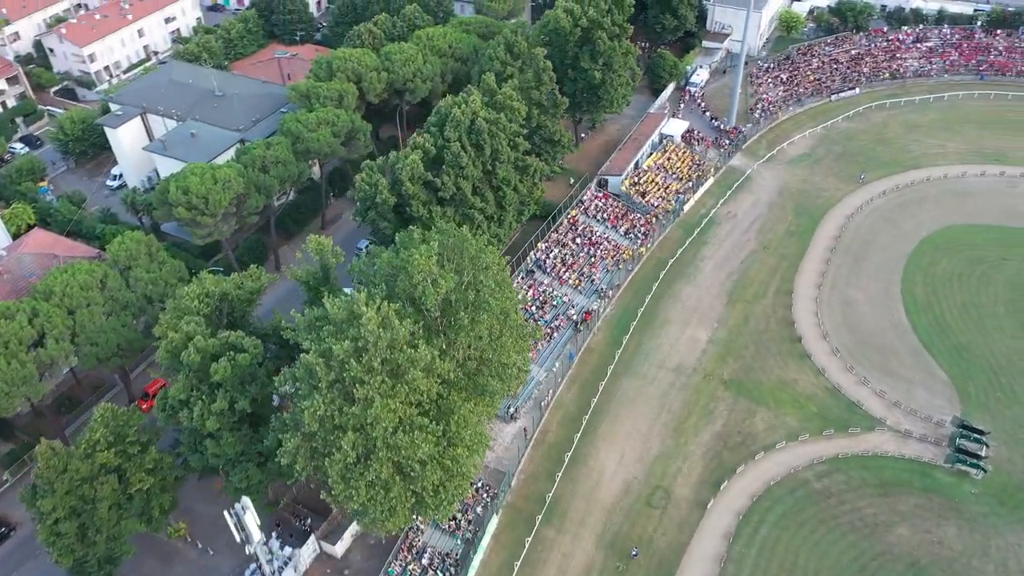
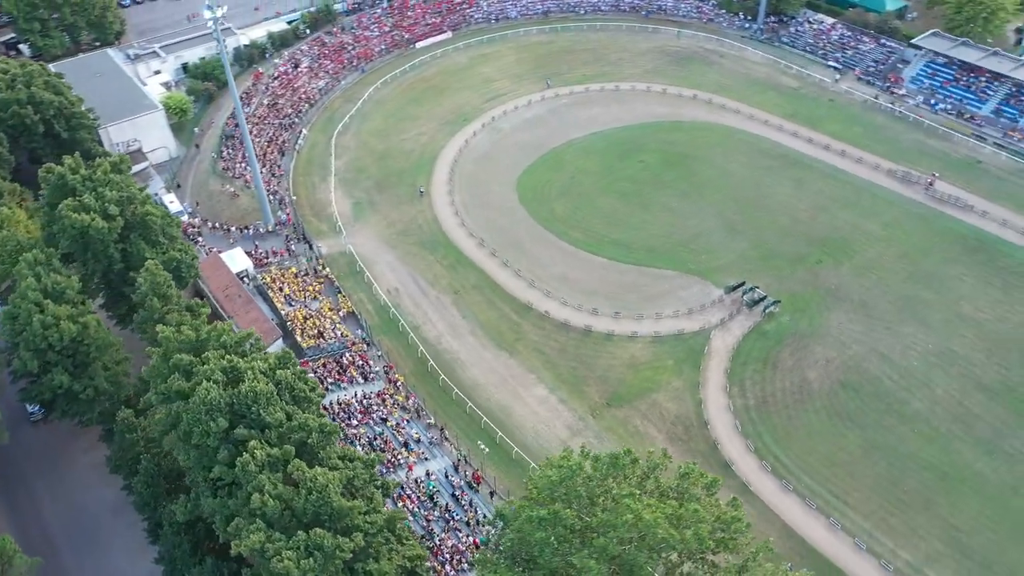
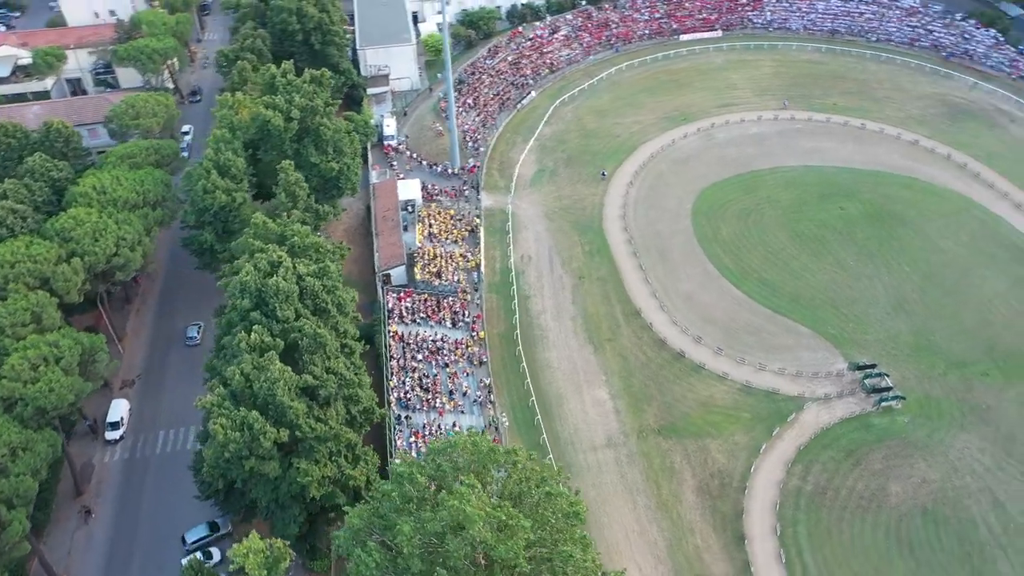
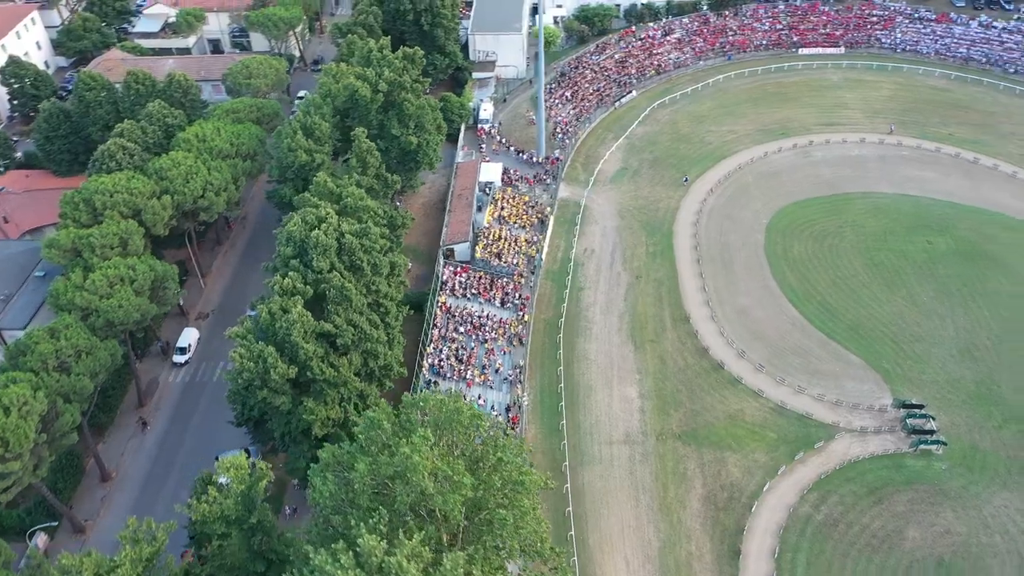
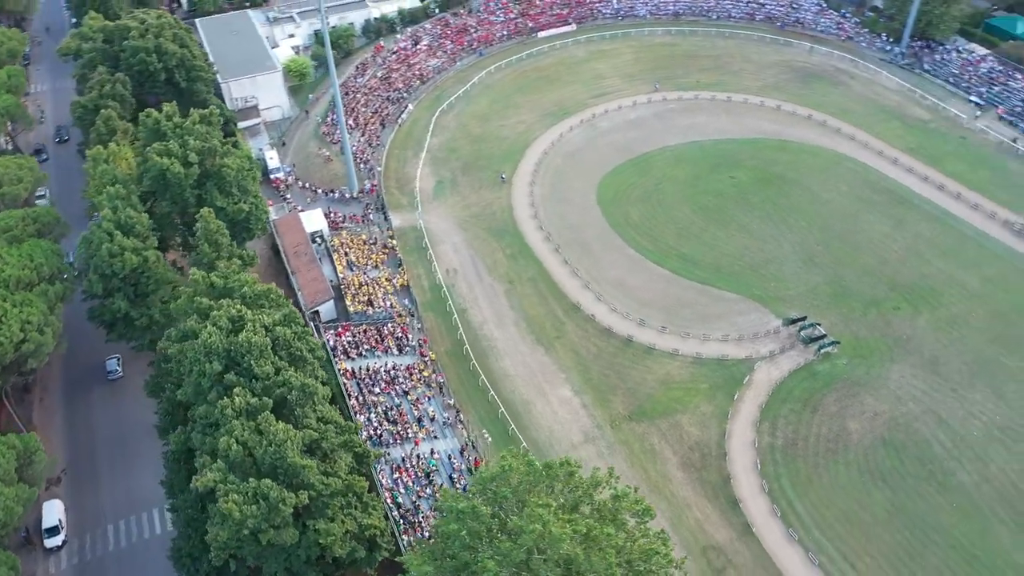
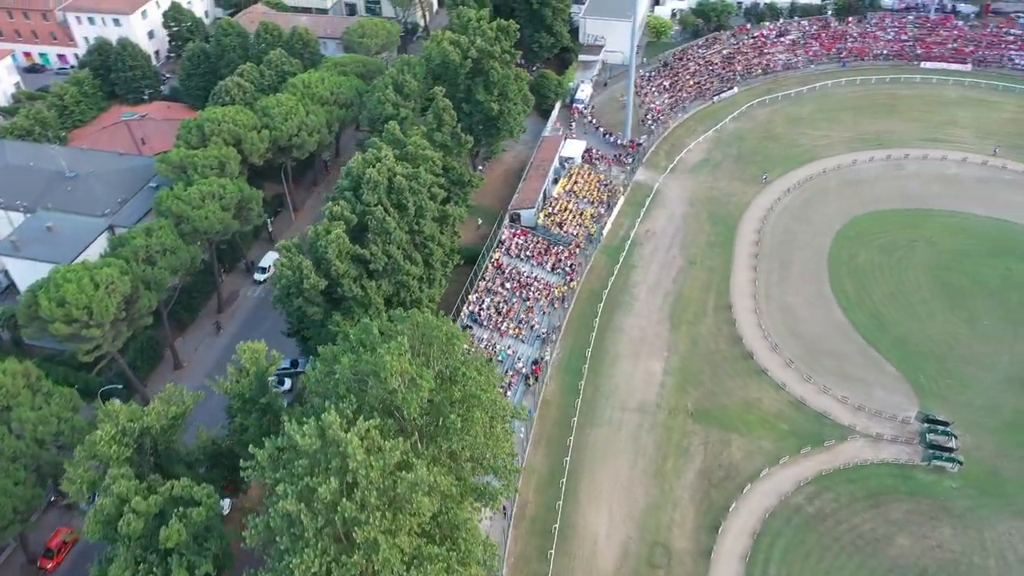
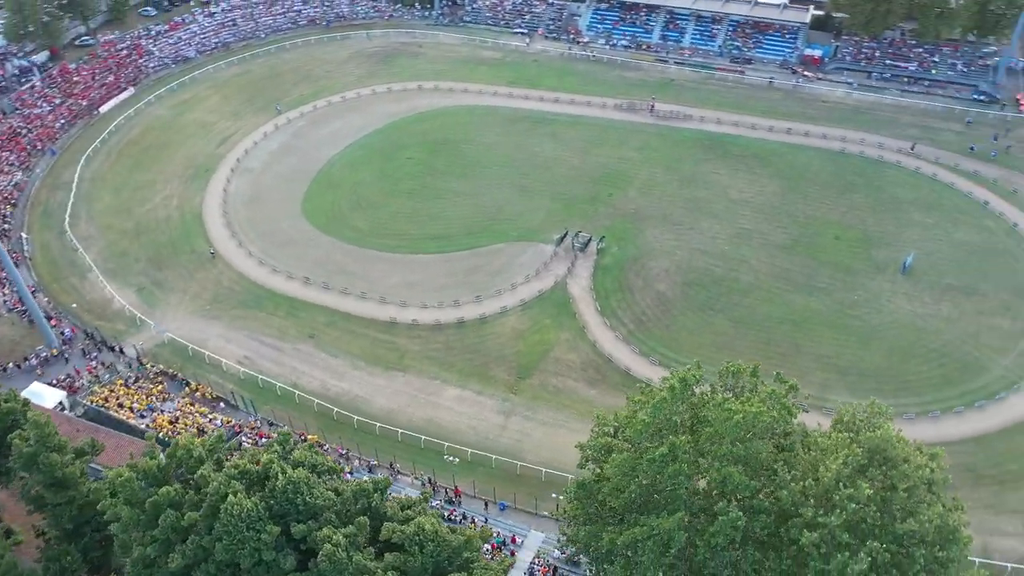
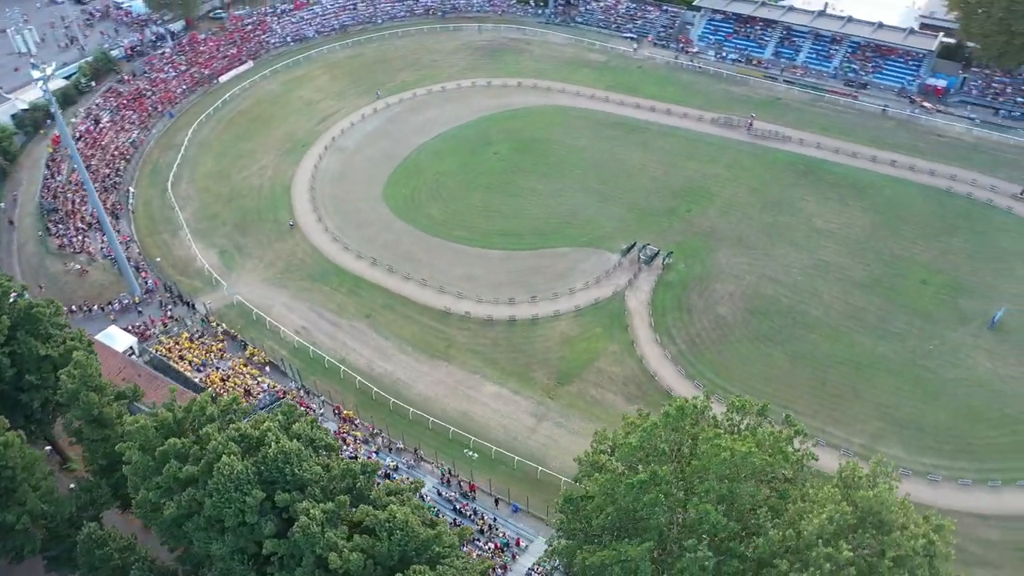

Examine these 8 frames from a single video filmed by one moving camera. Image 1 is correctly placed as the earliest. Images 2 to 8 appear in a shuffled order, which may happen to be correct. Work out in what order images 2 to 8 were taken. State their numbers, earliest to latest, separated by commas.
6, 4, 3, 5, 2, 8, 7
